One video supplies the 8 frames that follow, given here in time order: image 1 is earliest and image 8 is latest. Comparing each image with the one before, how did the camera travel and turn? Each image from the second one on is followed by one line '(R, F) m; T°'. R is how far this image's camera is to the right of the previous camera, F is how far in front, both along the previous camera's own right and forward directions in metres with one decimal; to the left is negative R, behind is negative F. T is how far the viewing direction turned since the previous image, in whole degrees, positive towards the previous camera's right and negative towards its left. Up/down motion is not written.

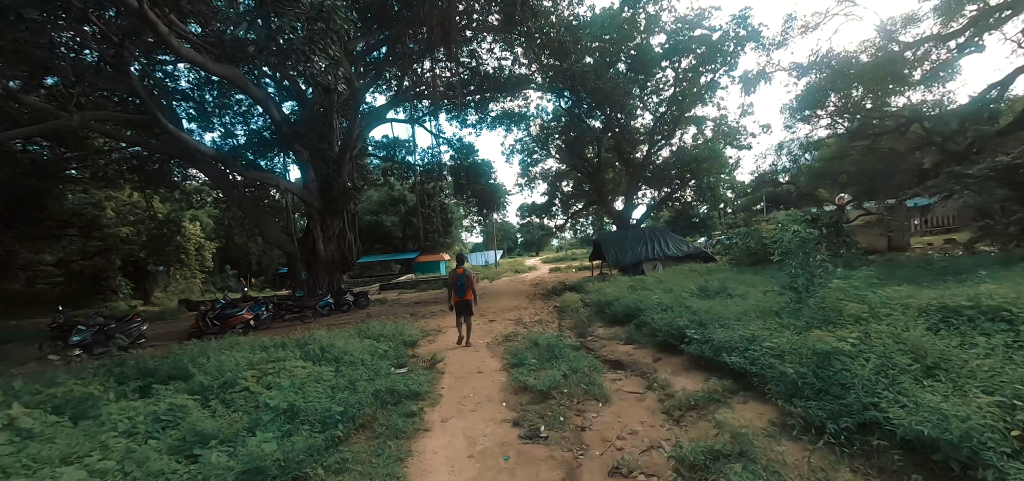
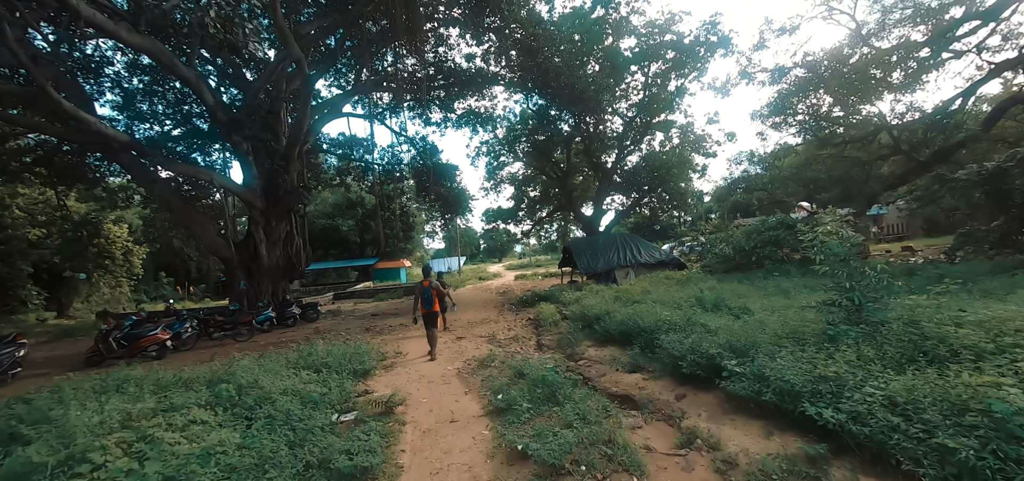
(-0.2, +1.0) m; +5°
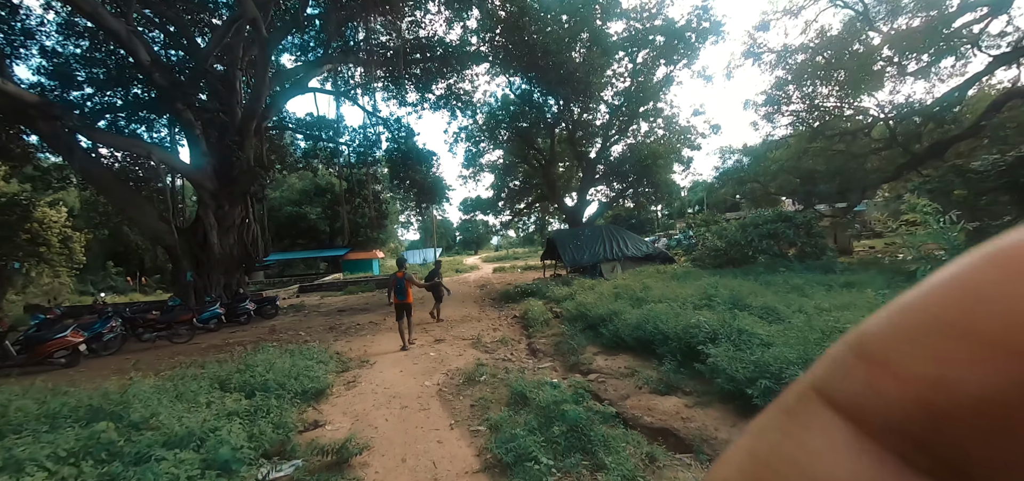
(-0.2, +1.0) m; +4°
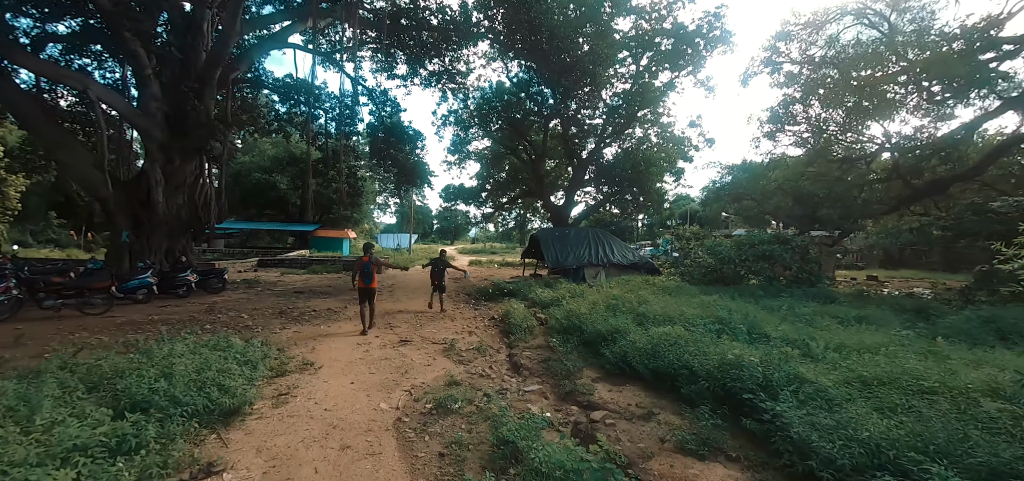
(-0.2, +0.9) m; +3°
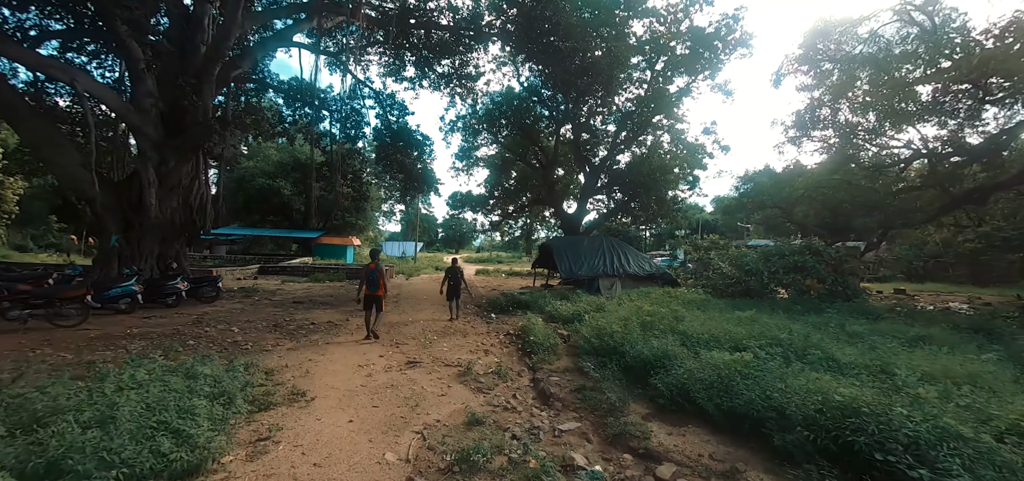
(-0.3, +0.7) m; -1°
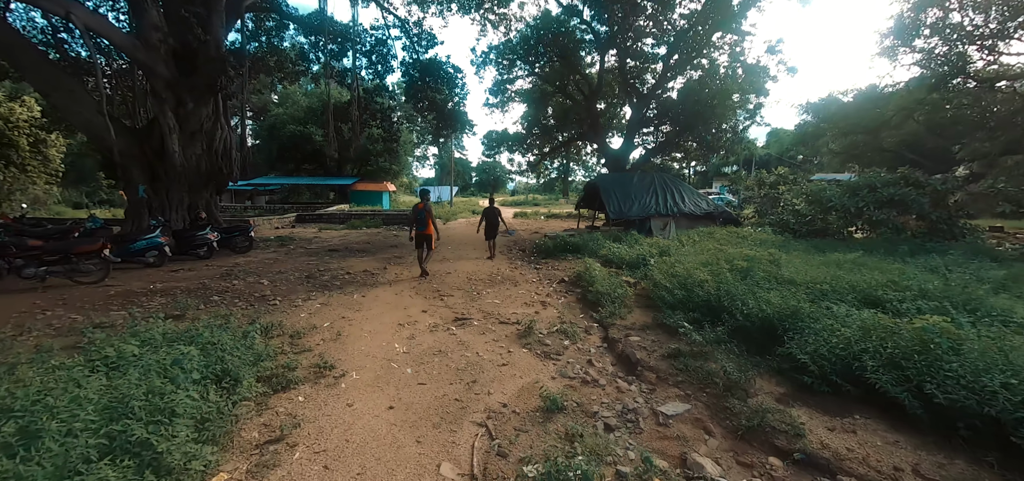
(-0.3, +0.9) m; -5°
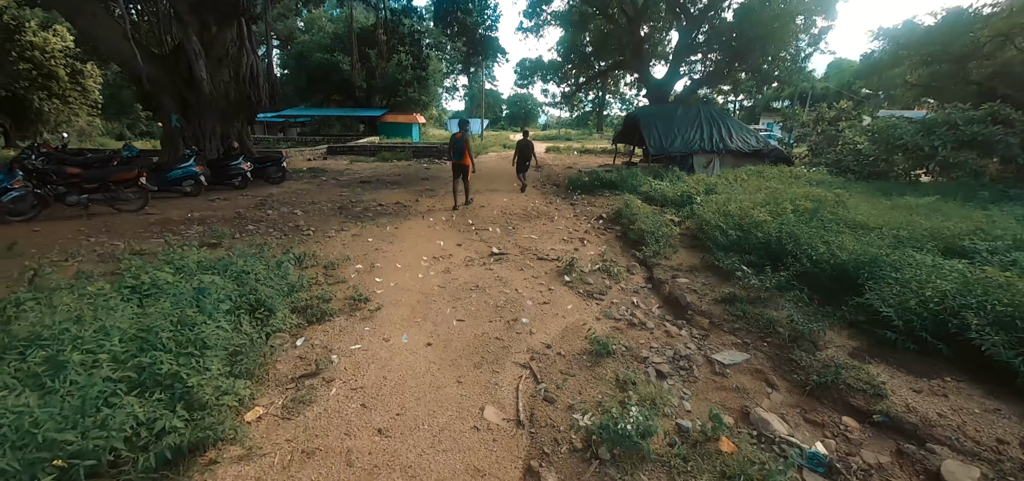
(-0.1, +0.3) m; -4°
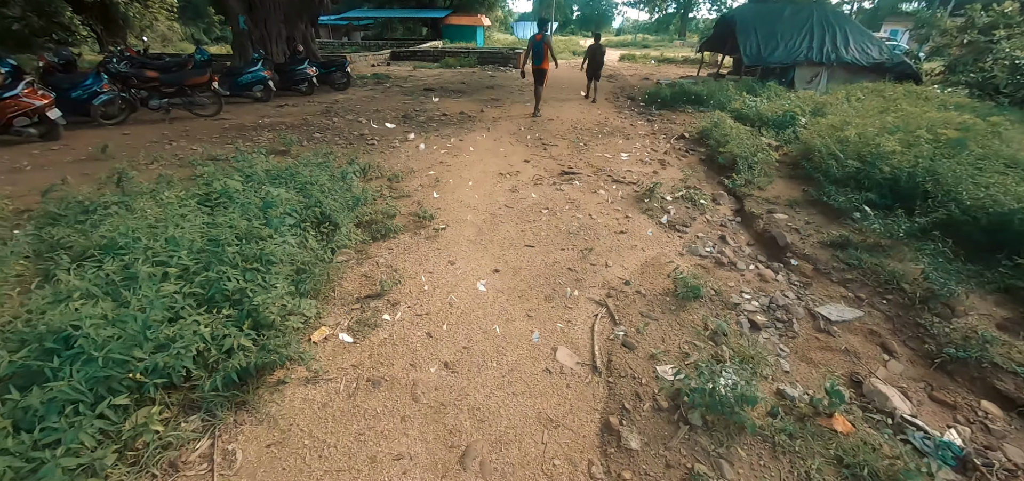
(-0.1, +0.3) m; -8°
